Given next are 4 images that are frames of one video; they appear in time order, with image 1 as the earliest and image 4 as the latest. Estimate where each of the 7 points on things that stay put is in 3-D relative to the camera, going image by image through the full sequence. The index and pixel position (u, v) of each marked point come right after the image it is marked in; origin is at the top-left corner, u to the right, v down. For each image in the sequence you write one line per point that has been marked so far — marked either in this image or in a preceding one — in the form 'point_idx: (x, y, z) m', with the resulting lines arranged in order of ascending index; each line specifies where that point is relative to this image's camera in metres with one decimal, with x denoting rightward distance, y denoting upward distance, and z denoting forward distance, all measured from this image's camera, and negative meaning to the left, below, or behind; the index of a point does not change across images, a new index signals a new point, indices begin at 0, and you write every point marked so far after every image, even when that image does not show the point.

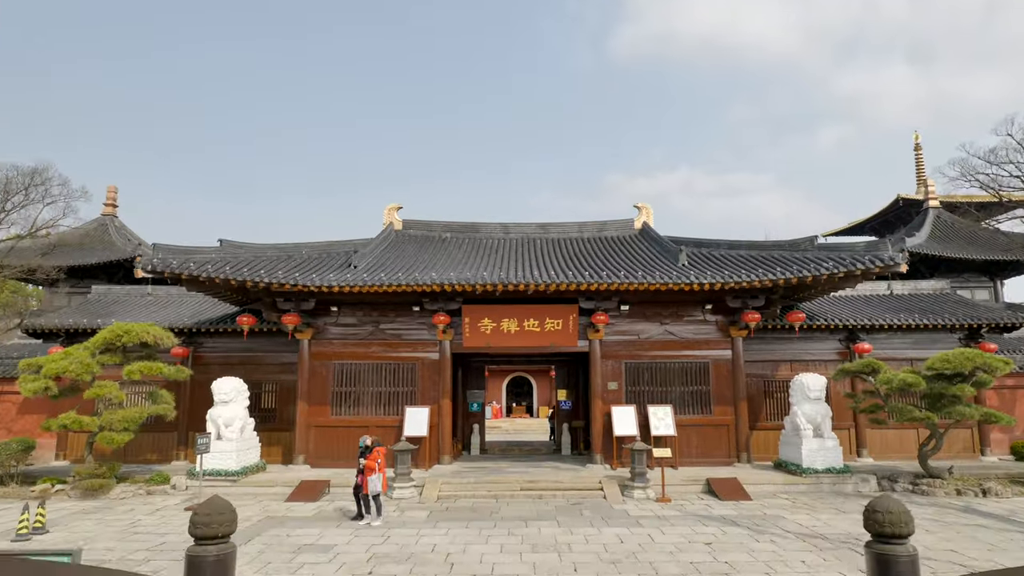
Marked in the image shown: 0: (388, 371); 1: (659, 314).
0: (-2.7, -1.8, +14.1) m
1: (+3.3, -0.6, +14.2) m
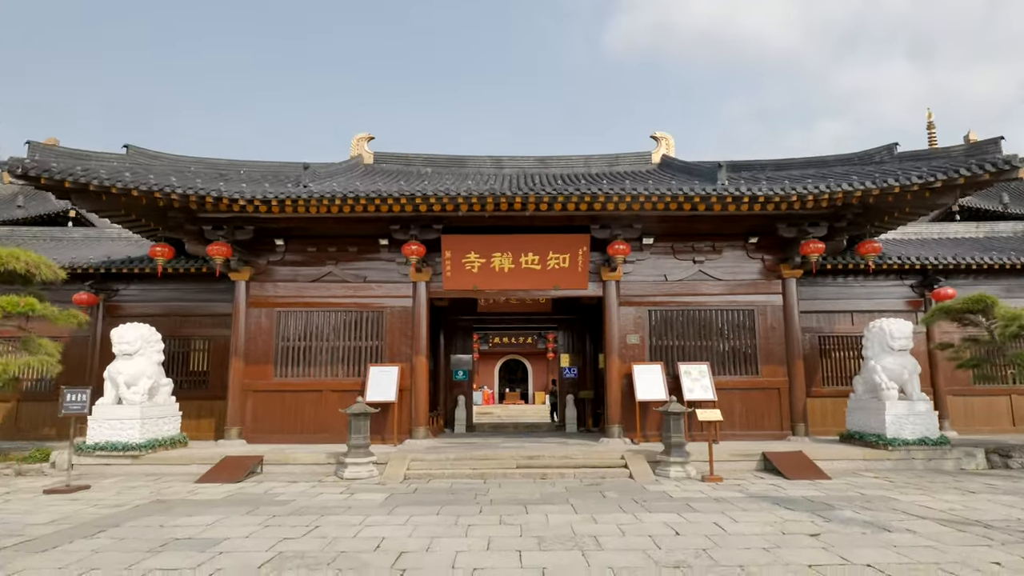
0: (-2.8, -0.6, +11.1) m
1: (+3.1, +0.7, +11.2) m
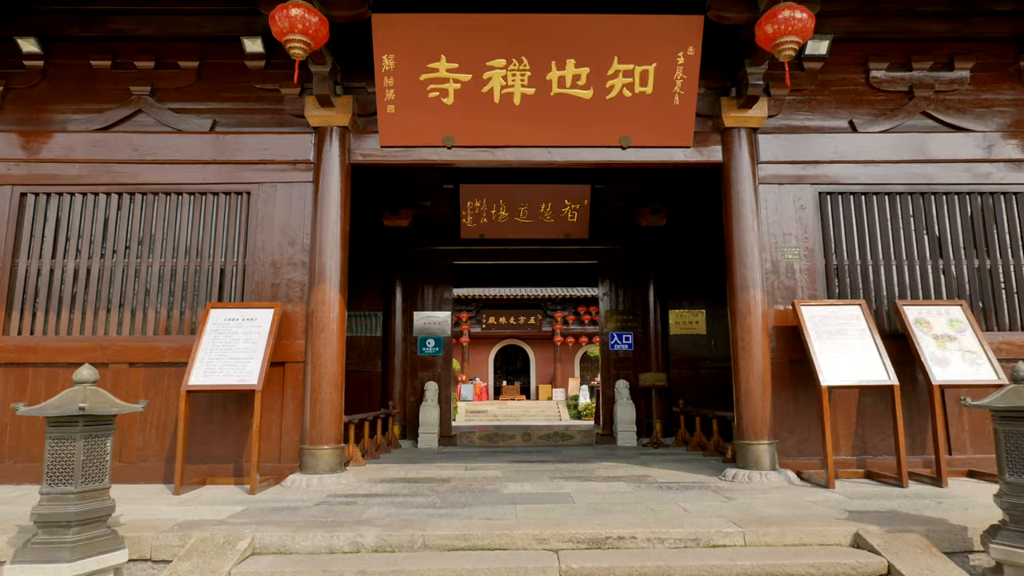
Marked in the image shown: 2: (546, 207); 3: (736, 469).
0: (-2.7, +0.6, +5.2) m
1: (+3.3, +1.8, +5.4) m
2: (+0.4, +1.0, +7.9) m
3: (+1.7, -1.3, +4.8) m
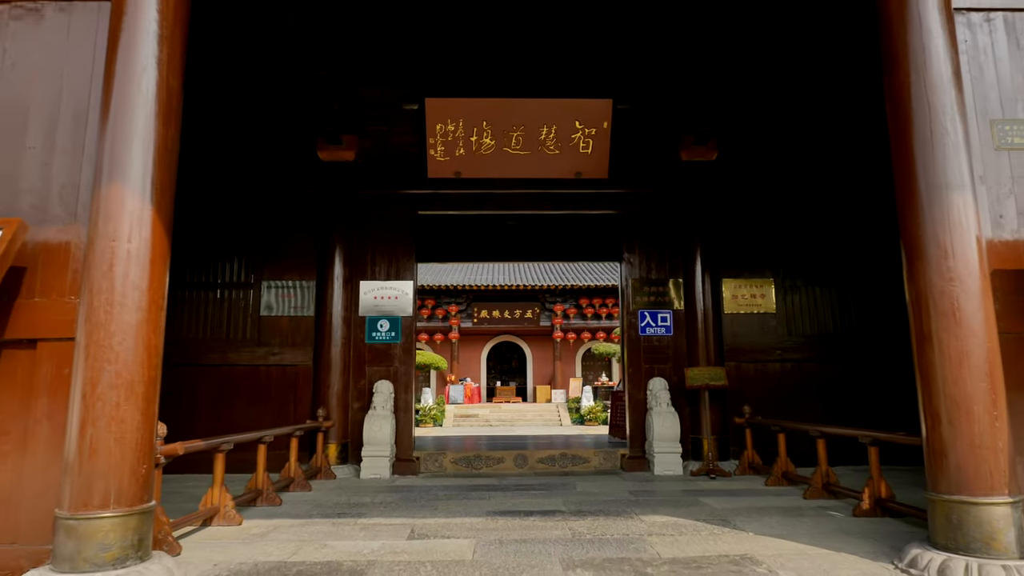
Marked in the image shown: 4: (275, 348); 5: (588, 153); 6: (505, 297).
0: (-2.8, +0.9, +2.8) m
1: (+3.2, +2.2, +3.0) m
2: (+0.3, +1.3, +5.5) m
3: (+1.6, -1.0, +2.4) m
4: (-2.1, -0.5, +5.6) m
5: (+0.7, +1.2, +5.6) m
6: (-0.2, -0.2, +18.8) m
